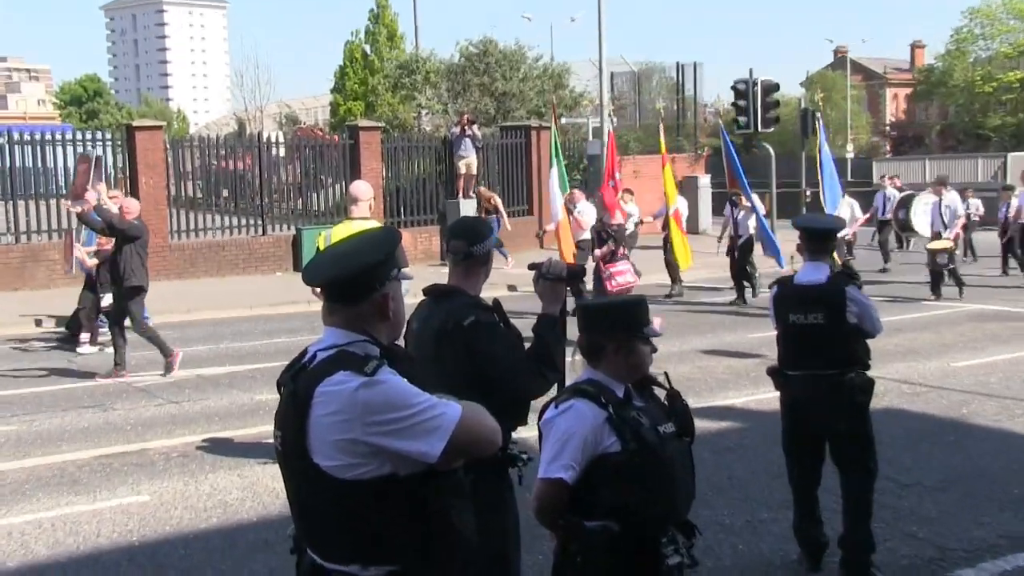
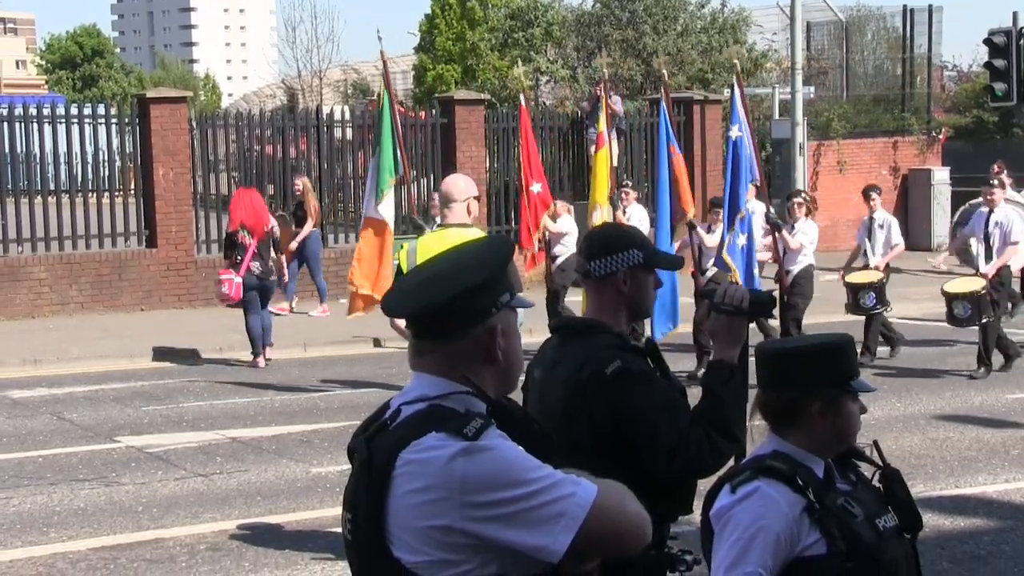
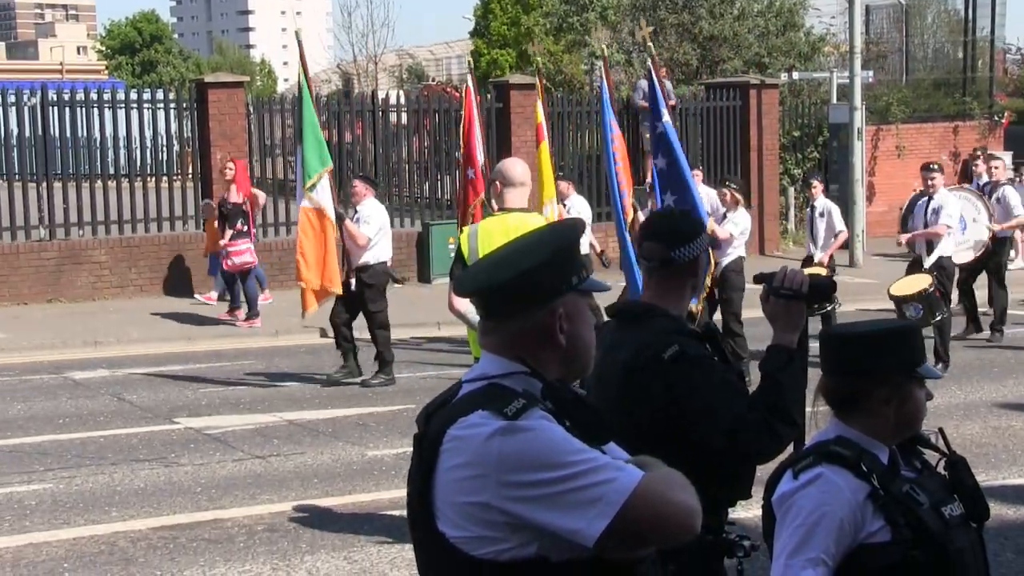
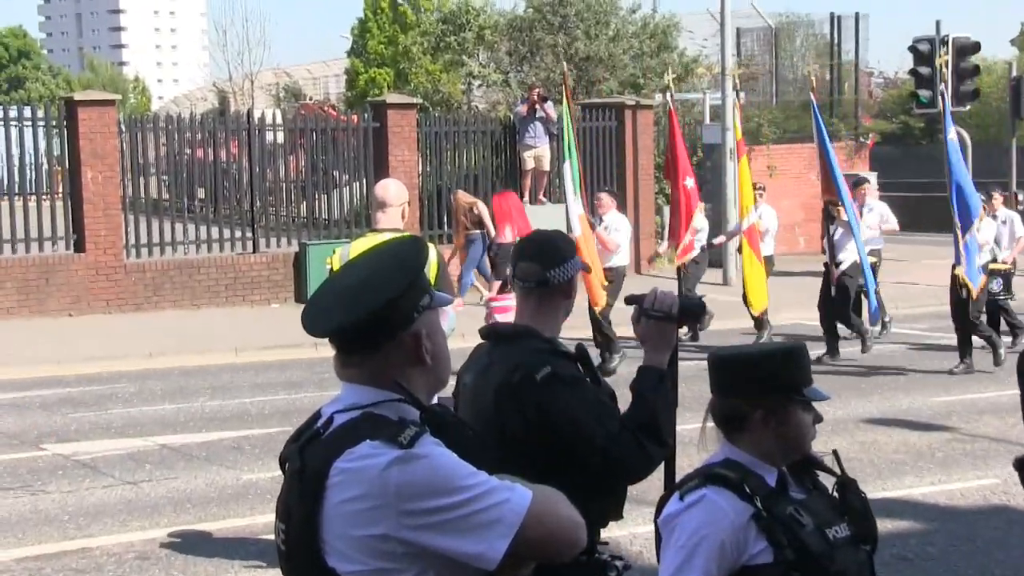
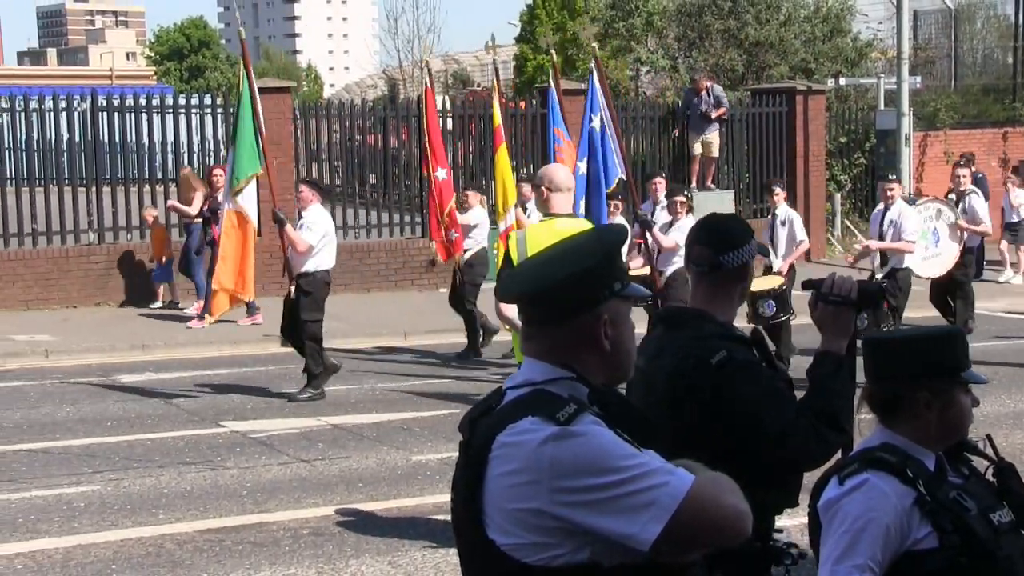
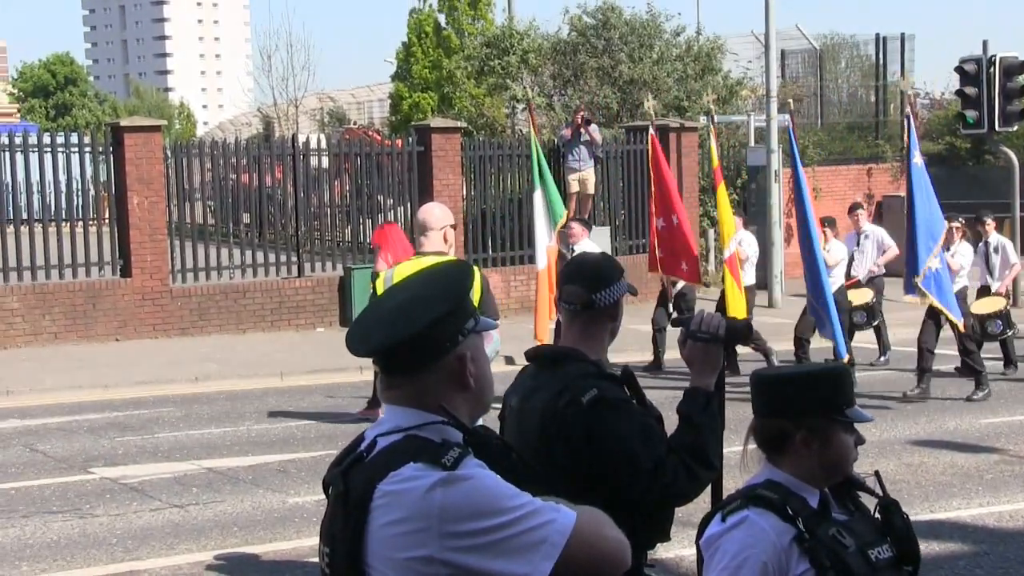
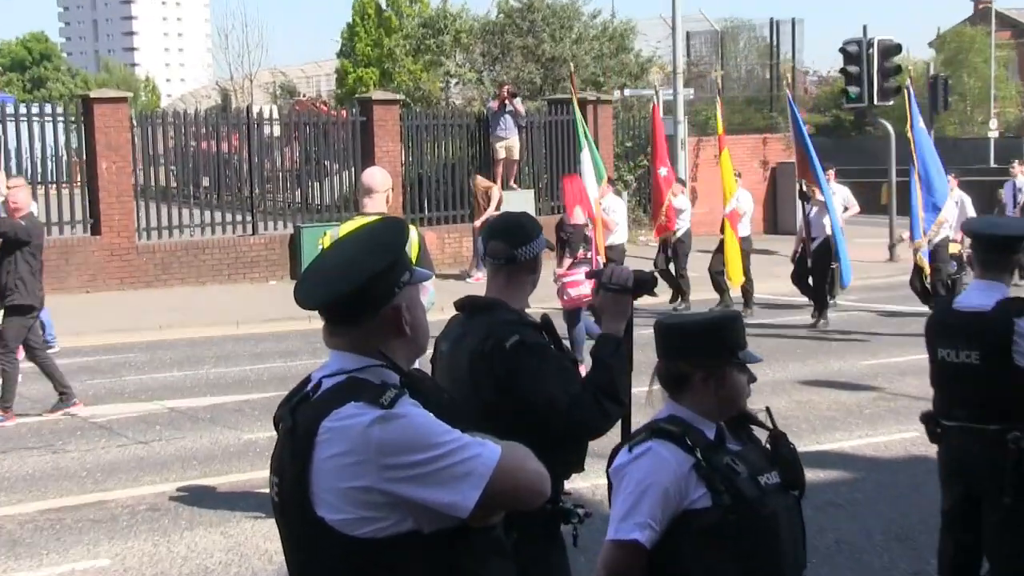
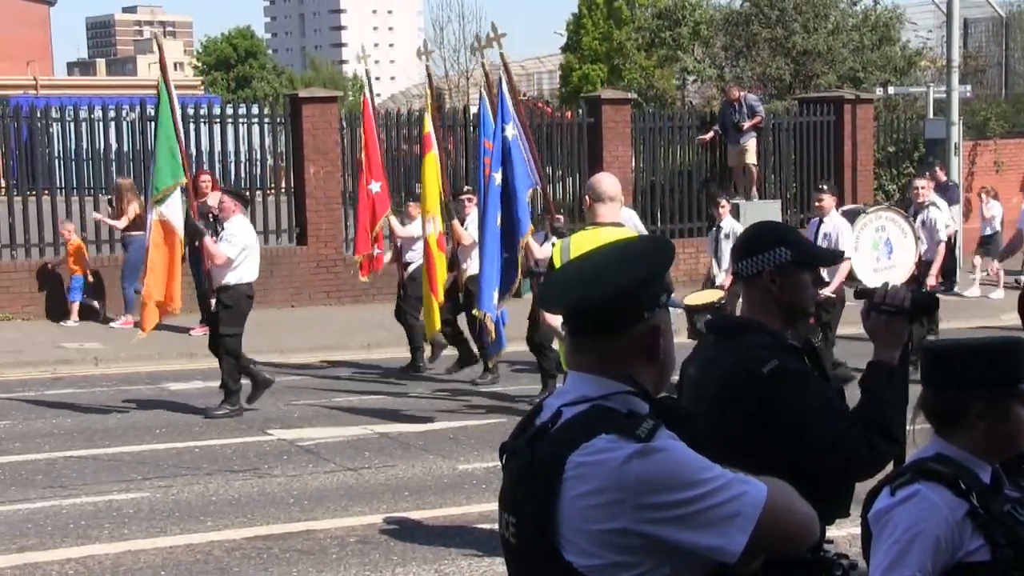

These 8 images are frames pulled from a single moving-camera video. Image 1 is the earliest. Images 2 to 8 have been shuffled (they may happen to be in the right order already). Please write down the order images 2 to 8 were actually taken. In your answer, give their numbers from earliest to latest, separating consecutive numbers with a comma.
7, 4, 6, 2, 3, 5, 8
